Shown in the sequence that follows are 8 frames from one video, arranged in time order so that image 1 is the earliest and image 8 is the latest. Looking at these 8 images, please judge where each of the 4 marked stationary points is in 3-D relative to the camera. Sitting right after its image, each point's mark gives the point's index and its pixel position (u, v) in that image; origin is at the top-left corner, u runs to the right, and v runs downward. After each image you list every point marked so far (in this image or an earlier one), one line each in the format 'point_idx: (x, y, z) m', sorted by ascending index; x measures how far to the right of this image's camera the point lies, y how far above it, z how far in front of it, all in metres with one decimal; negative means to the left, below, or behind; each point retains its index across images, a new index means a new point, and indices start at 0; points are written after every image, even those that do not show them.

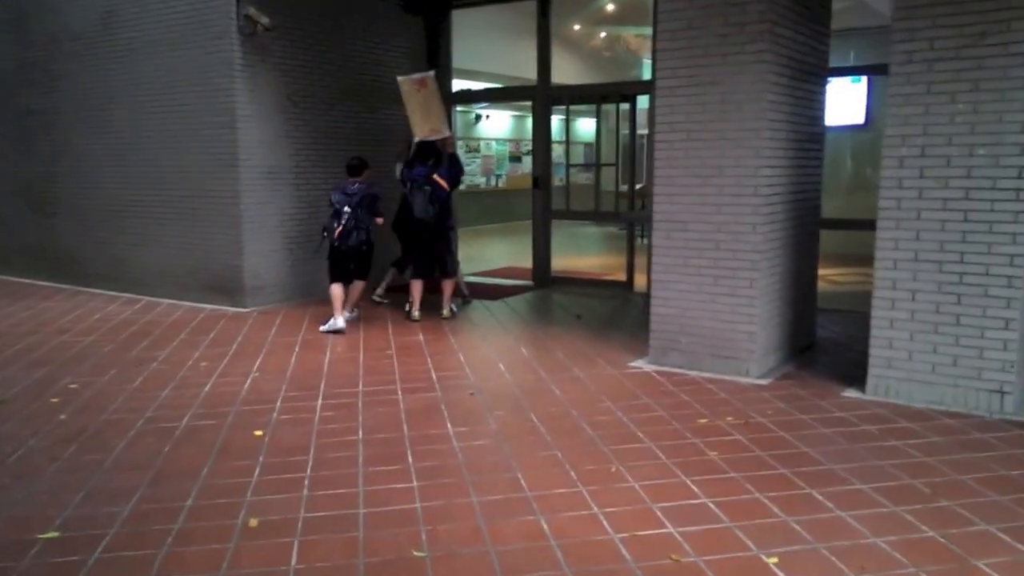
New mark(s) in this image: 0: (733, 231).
0: (+0.9, +0.2, +5.3) m
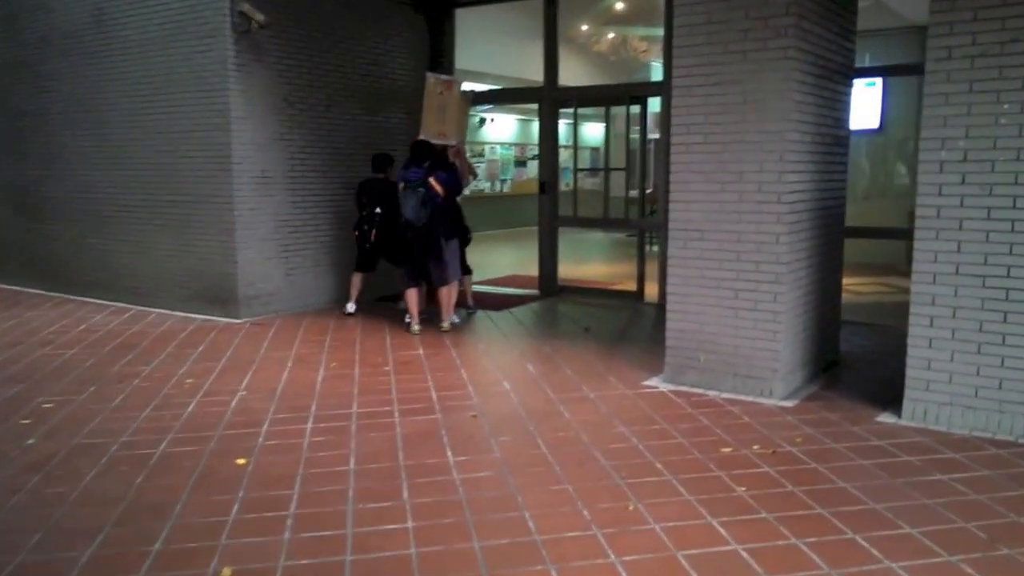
0: (+1.0, +0.2, +4.9) m
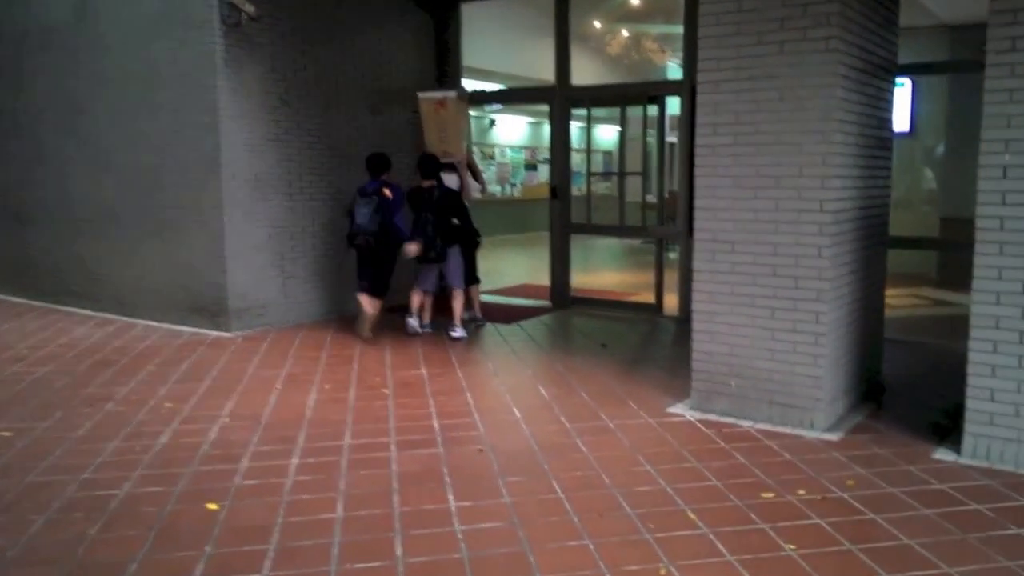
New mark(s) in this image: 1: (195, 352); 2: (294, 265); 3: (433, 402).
0: (+1.0, +0.1, +4.4) m
1: (-1.7, -0.3, +6.4) m
2: (-1.3, +0.1, +7.7) m
3: (-0.3, -0.5, +5.0) m
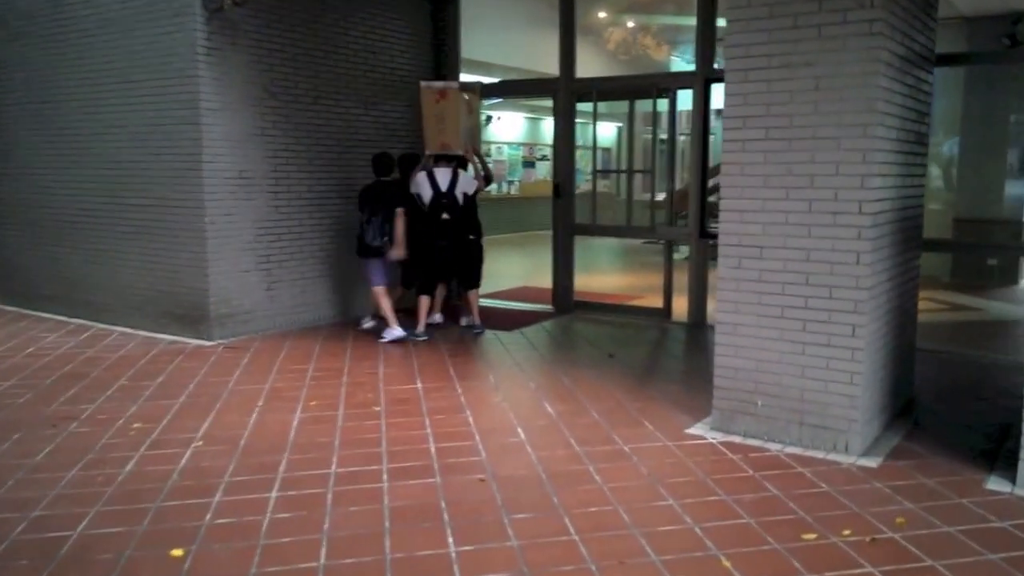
0: (+1.0, +0.1, +4.0) m
1: (-1.6, -0.4, +6.0) m
2: (-1.3, +0.1, +7.2) m
3: (-0.3, -0.5, +4.6) m
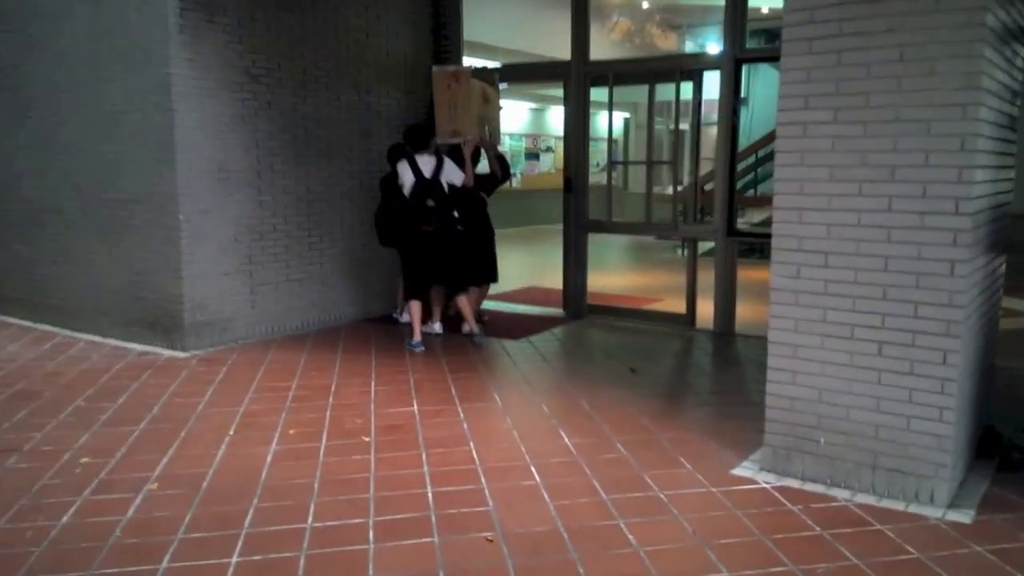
0: (+1.1, 0.0, +3.3) m
1: (-1.6, -0.4, +5.3) m
2: (-1.3, +0.1, +6.5) m
3: (-0.3, -0.5, +3.9) m
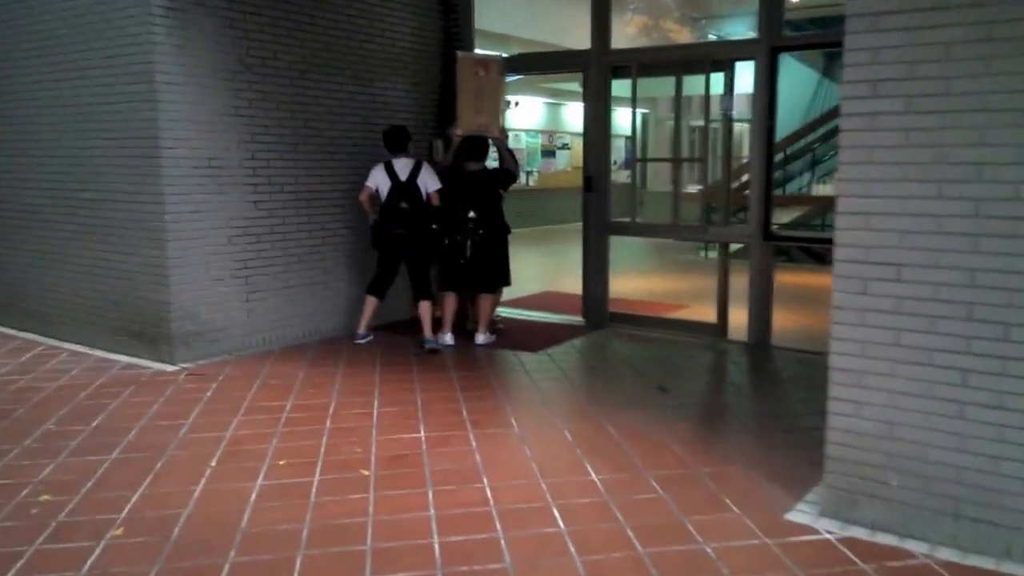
0: (+1.1, 0.0, +2.8) m
1: (-1.5, -0.4, +4.8) m
2: (-1.2, +0.1, +6.0) m
3: (-0.2, -0.6, +3.4) m
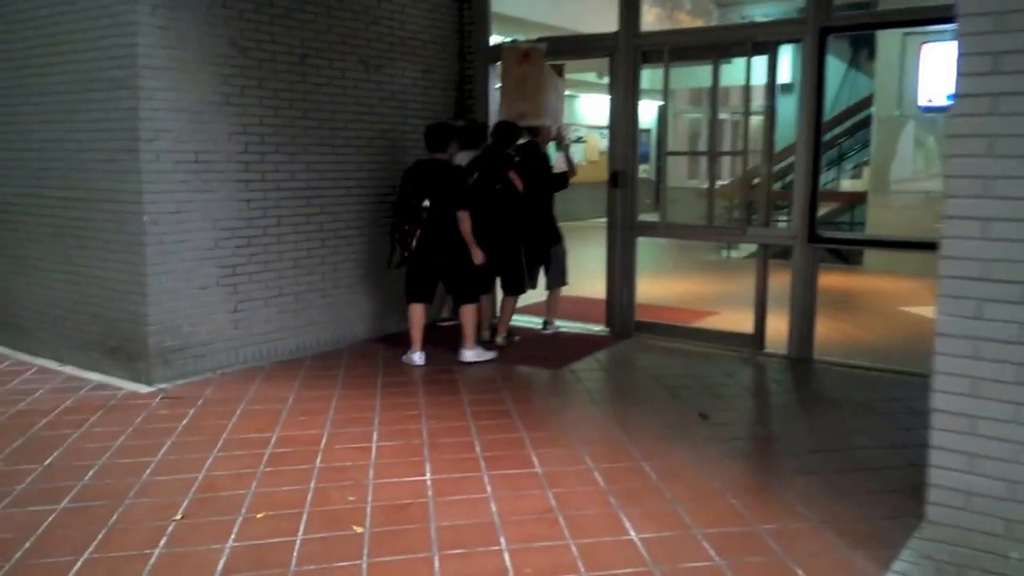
0: (+1.1, -0.1, +2.2) m
1: (-1.5, -0.5, +4.2) m
2: (-1.1, 0.0, +5.4) m
3: (-0.2, -0.6, +2.8) m
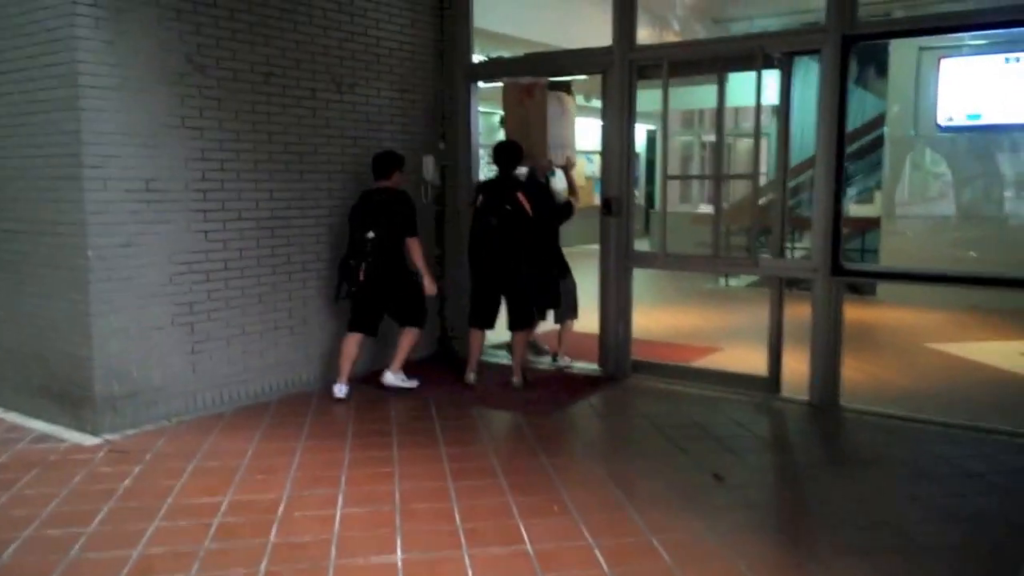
0: (+1.1, -0.1, +1.7) m
1: (-1.5, -0.6, +3.7) m
2: (-1.2, -0.1, +4.9) m
3: (-0.2, -0.7, +2.3) m
